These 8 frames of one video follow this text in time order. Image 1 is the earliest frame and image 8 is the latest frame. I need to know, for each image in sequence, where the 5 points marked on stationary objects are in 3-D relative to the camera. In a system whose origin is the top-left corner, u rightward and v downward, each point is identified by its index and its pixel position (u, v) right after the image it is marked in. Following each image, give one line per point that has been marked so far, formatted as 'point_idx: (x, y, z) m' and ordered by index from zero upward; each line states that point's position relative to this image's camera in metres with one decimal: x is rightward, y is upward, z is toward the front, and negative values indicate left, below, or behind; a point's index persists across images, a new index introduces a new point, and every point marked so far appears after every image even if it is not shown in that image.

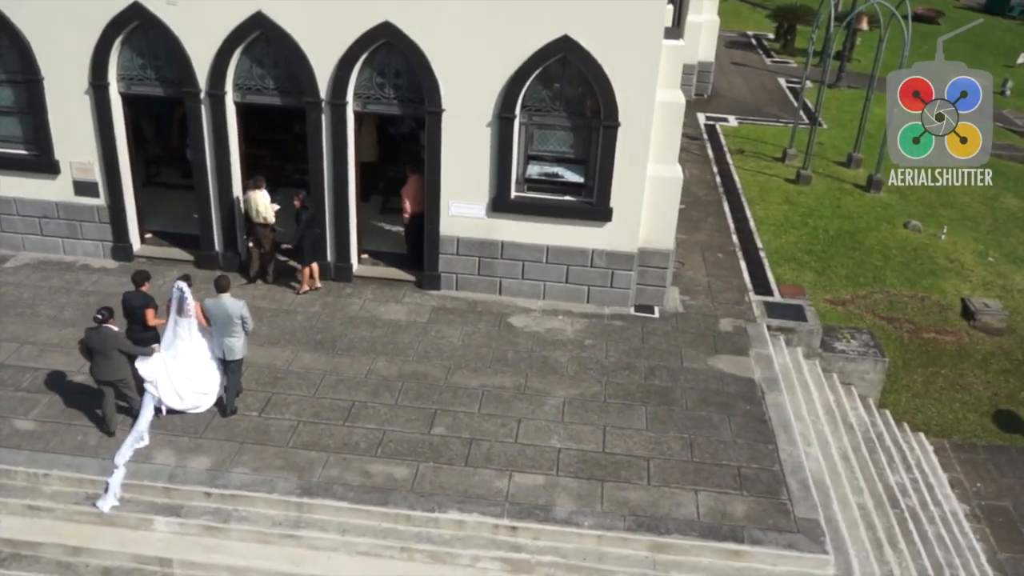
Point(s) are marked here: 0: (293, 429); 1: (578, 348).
0: (-2.4, -1.6, +8.7) m
1: (+0.9, -0.8, +10.4) m
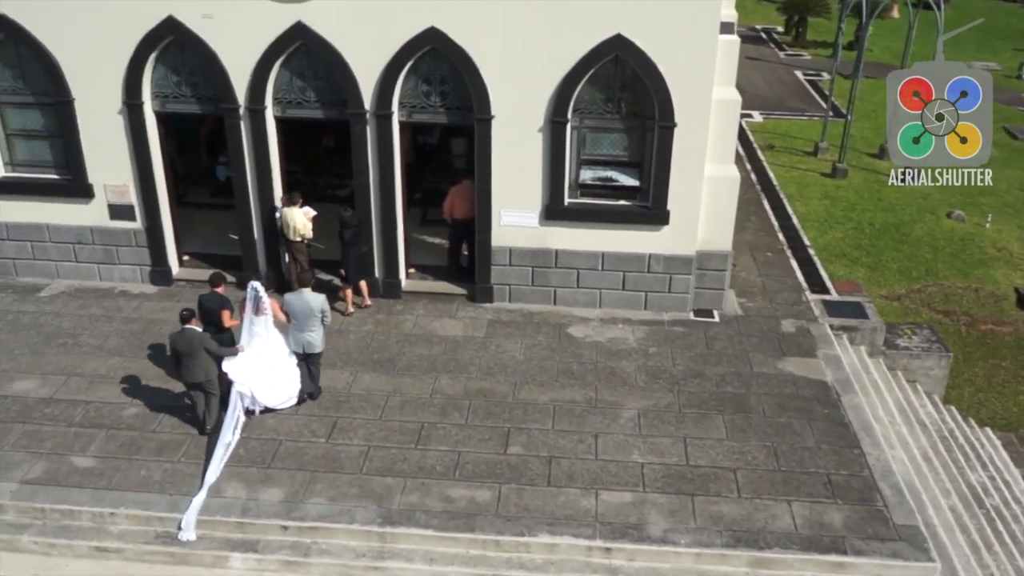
0: (-1.6, -1.8, +8.4) m
1: (+1.7, -0.9, +10.1) m
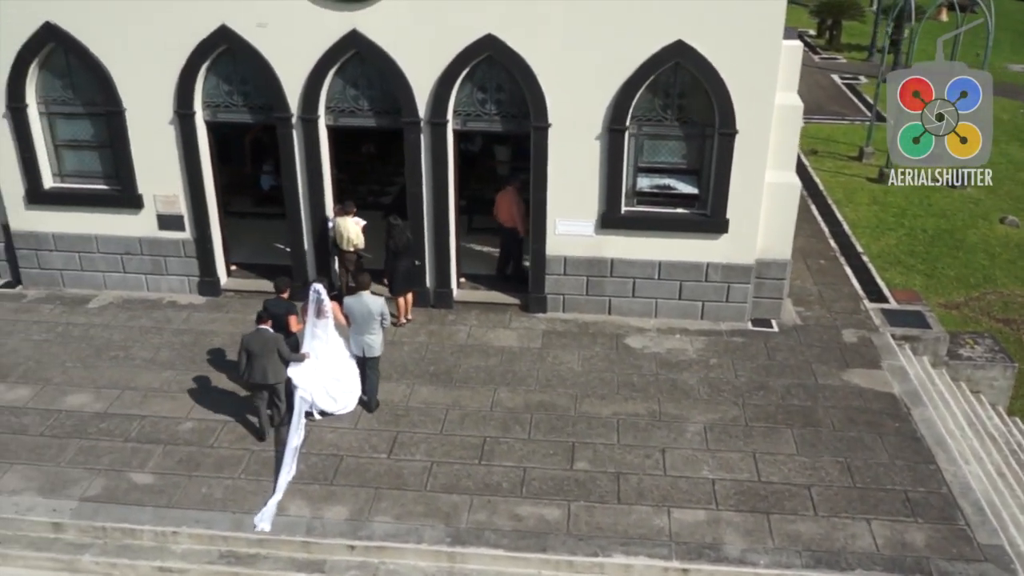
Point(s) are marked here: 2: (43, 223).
0: (-0.9, -1.9, +8.2) m
1: (+2.4, -1.0, +9.8) m
2: (-6.6, +0.9, +11.2) m
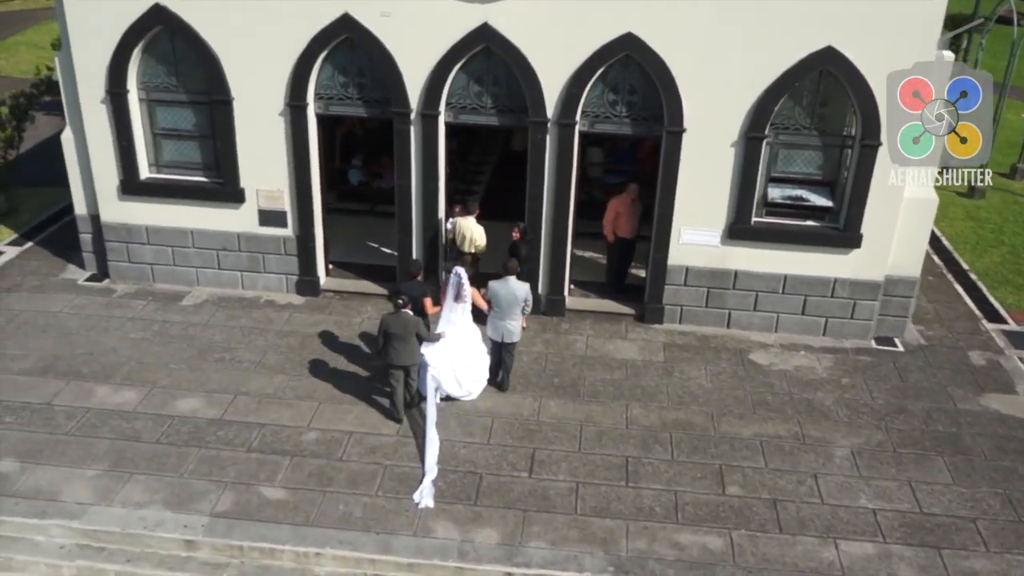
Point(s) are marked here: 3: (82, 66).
0: (+0.6, -2.0, +7.7) m
1: (+3.9, -1.2, +9.4) m
2: (-5.1, +1.0, +10.7) m
3: (-5.4, +2.8, +10.0) m
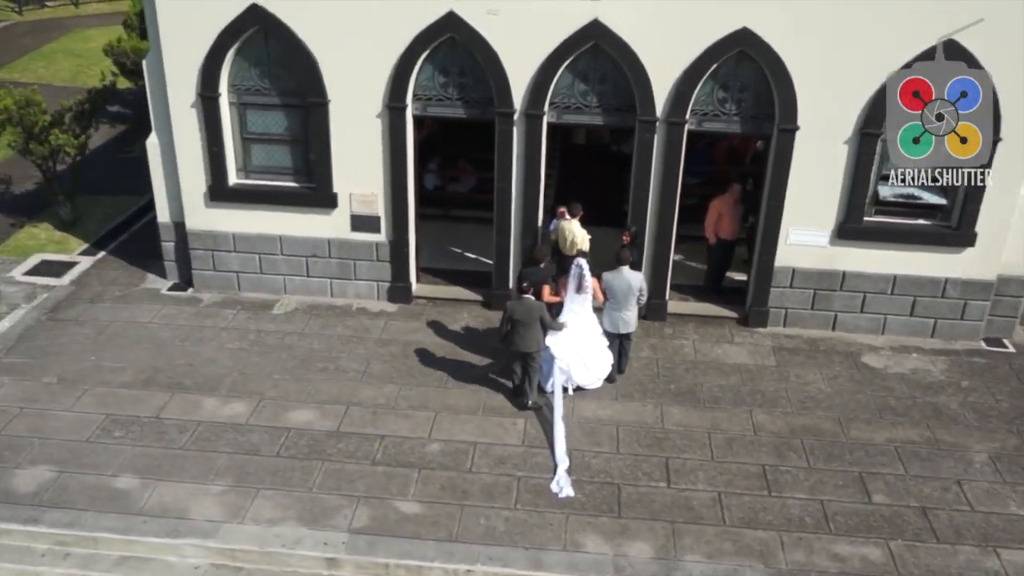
0: (+2.0, -2.0, +7.4) m
1: (+5.2, -1.2, +9.2) m
2: (-3.8, +0.9, +10.4) m
3: (-4.1, +2.7, +9.7) m
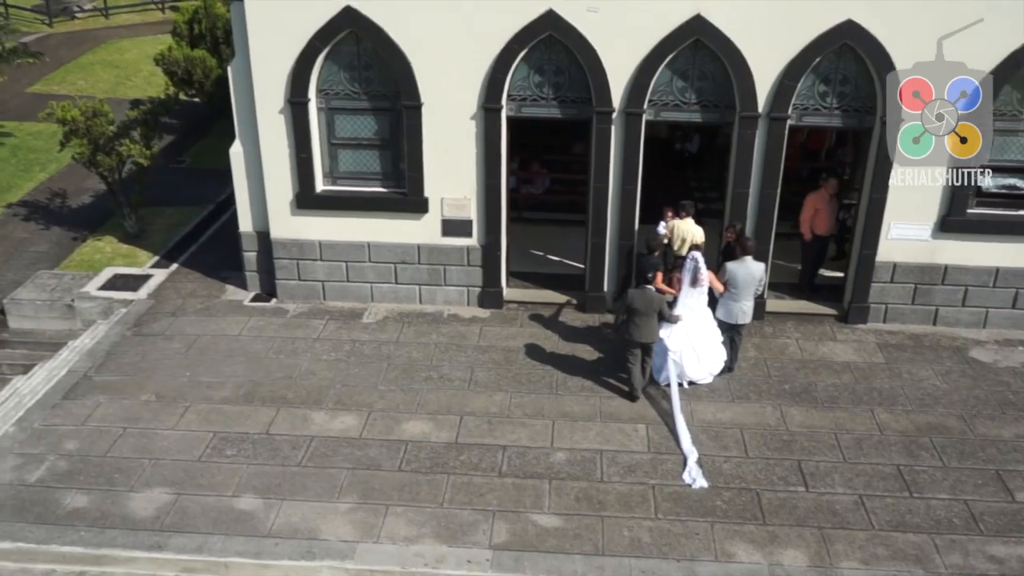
0: (+3.2, -2.0, +7.2) m
1: (+6.5, -1.1, +9.0) m
2: (-2.6, +0.8, +10.2) m
3: (-3.0, +2.6, +9.5) m
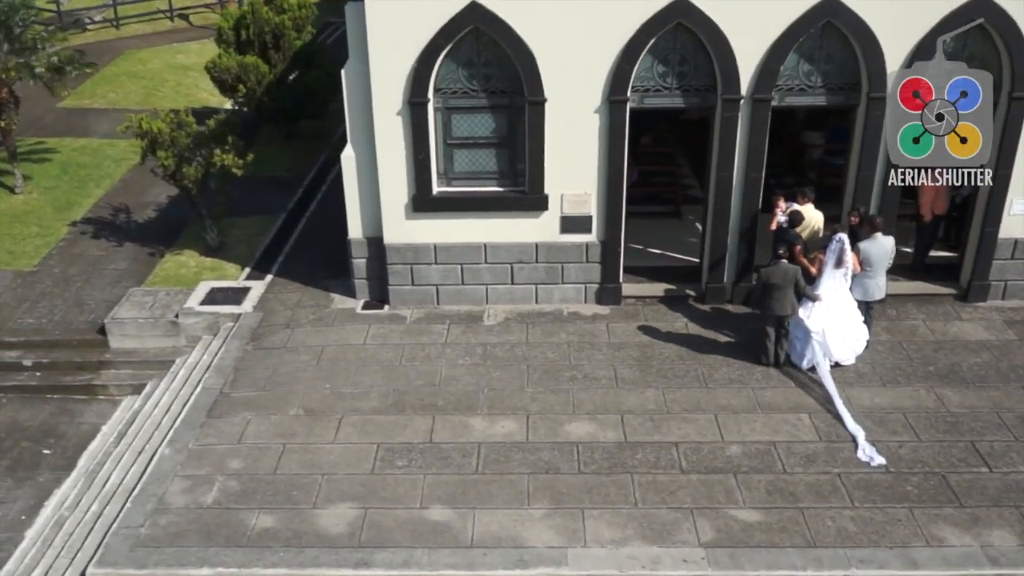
0: (+4.9, -1.8, +7.2) m
1: (+8.1, -0.7, +9.1) m
2: (-1.1, +0.7, +10.0) m
3: (-1.5, +2.5, +9.3) m
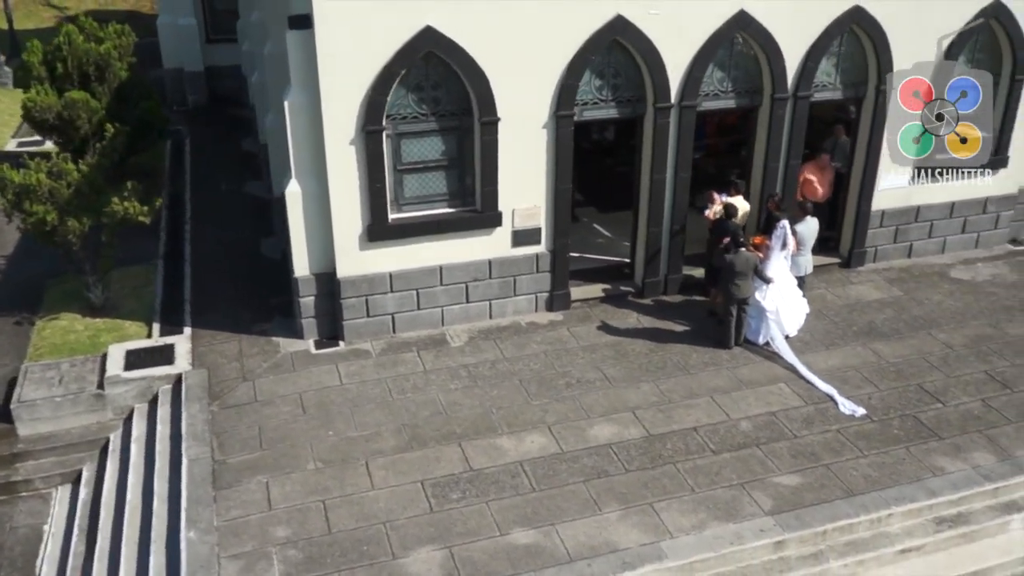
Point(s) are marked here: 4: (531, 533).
0: (+5.3, -1.3, +8.7) m
1: (+7.6, +0.1, +11.4) m
2: (-1.6, +0.3, +9.7) m
3: (-2.0, +2.1, +8.9) m
4: (+0.1, -2.2, +6.9) m
